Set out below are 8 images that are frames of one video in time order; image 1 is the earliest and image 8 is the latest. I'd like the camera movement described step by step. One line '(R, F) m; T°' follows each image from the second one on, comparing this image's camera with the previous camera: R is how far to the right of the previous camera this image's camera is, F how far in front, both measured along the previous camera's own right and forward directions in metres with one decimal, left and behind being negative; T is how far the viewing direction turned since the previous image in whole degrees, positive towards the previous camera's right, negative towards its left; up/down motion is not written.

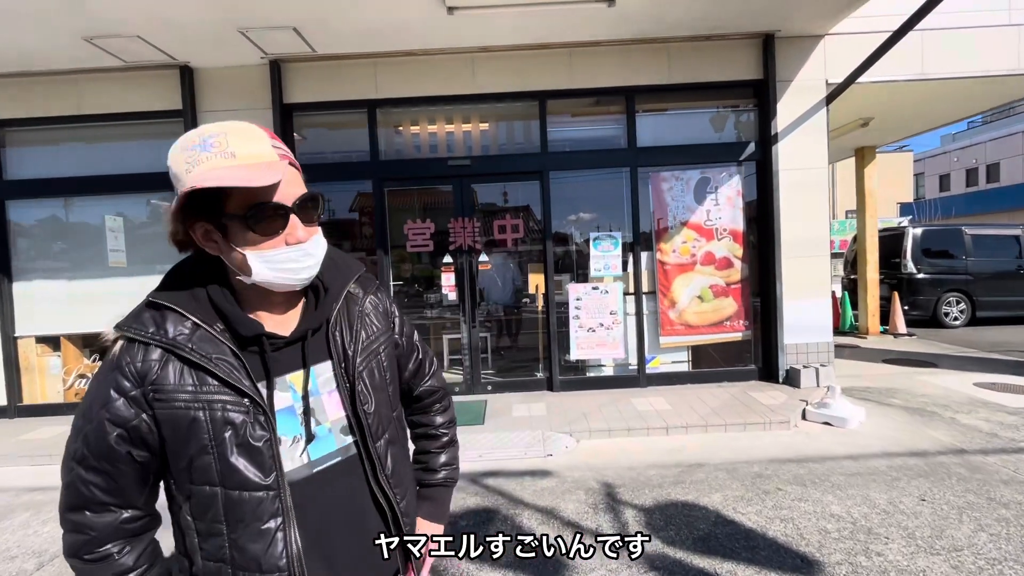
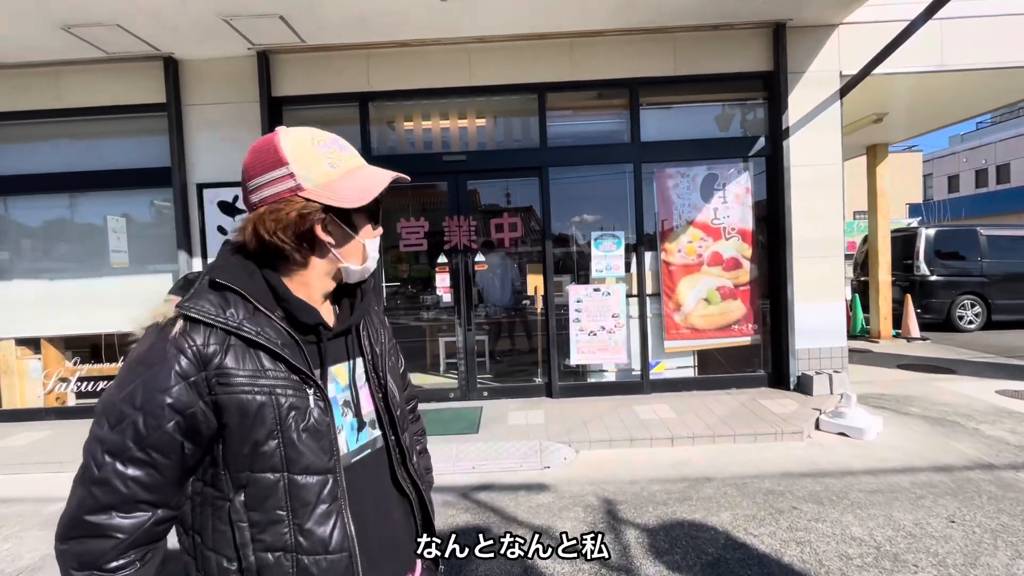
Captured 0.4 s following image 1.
(+0.1, +0.3) m; 0°
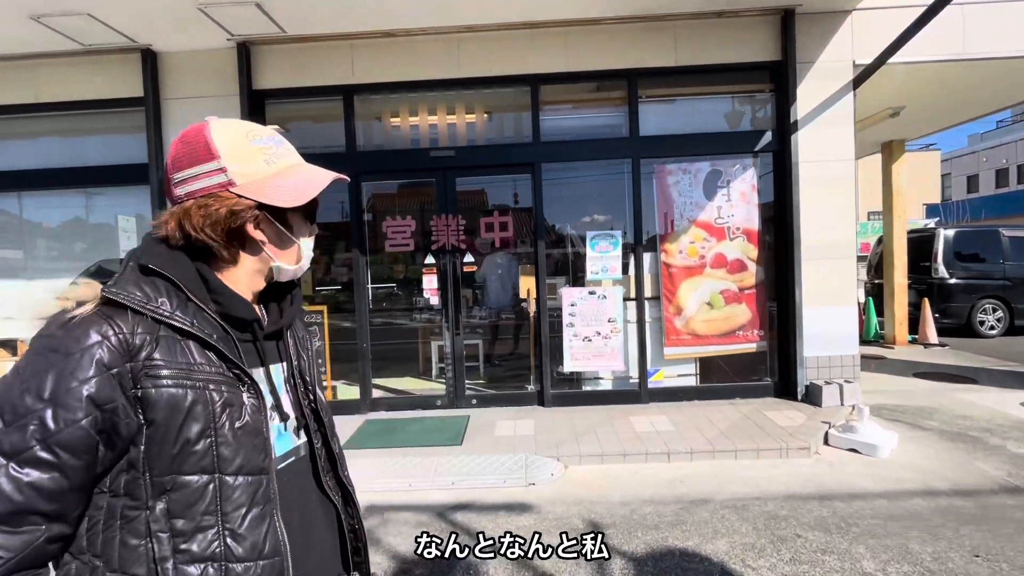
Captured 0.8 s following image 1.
(+0.2, +0.3) m; -1°
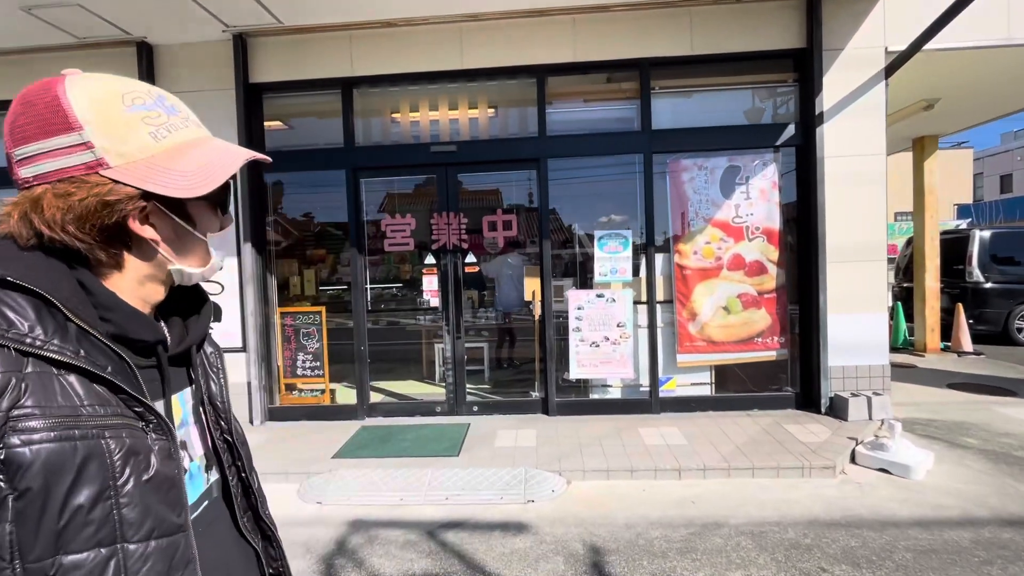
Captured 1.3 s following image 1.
(+0.1, +0.3) m; -2°
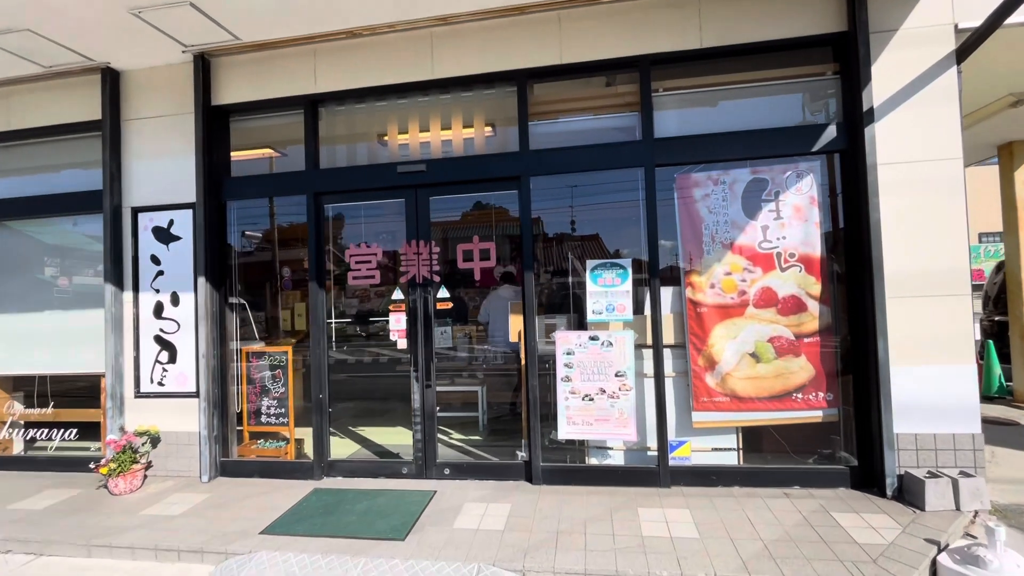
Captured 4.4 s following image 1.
(+0.7, +0.9) m; -6°
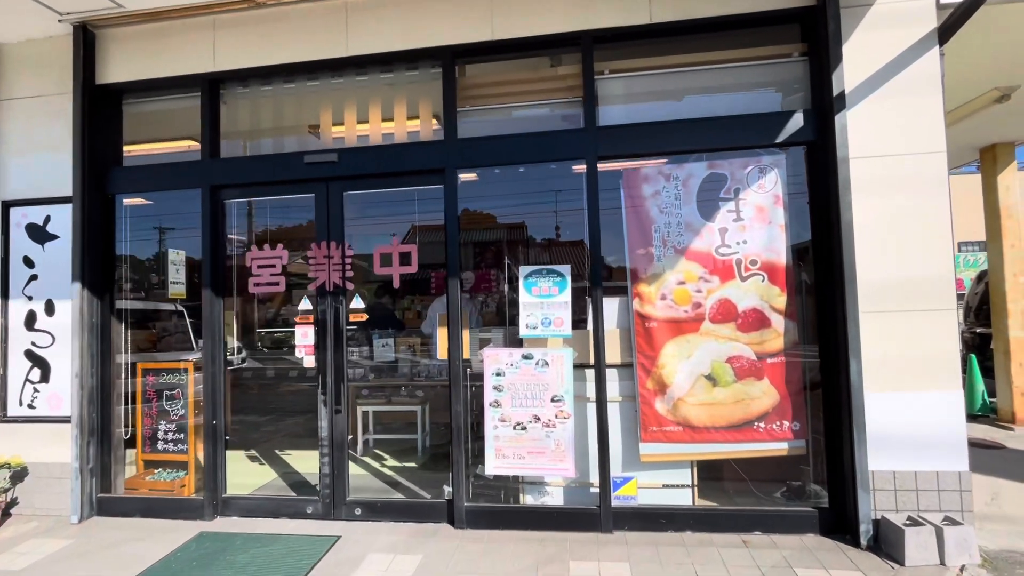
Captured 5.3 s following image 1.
(+0.5, +0.6) m; +1°
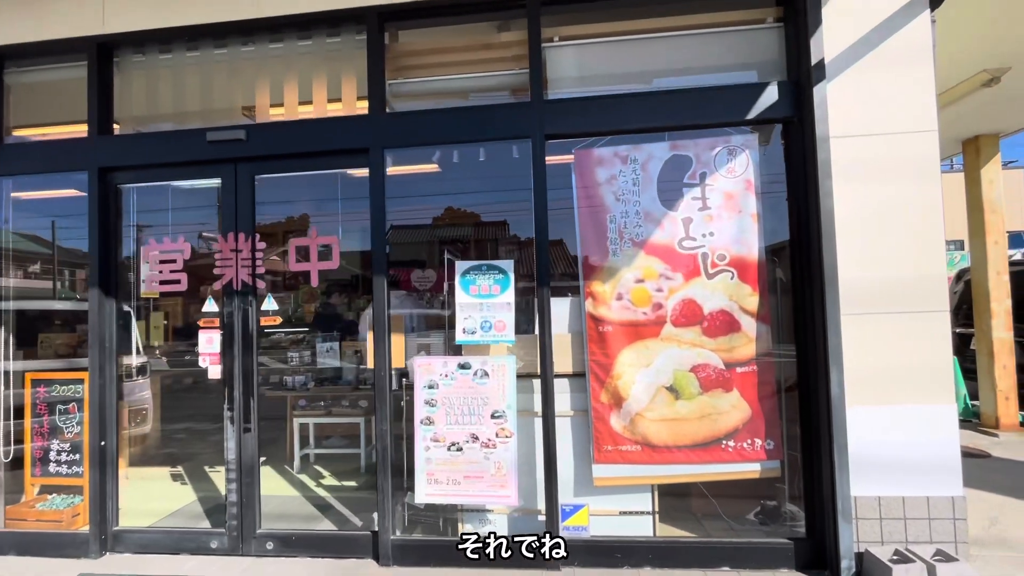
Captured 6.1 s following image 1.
(+0.4, +0.5) m; +2°
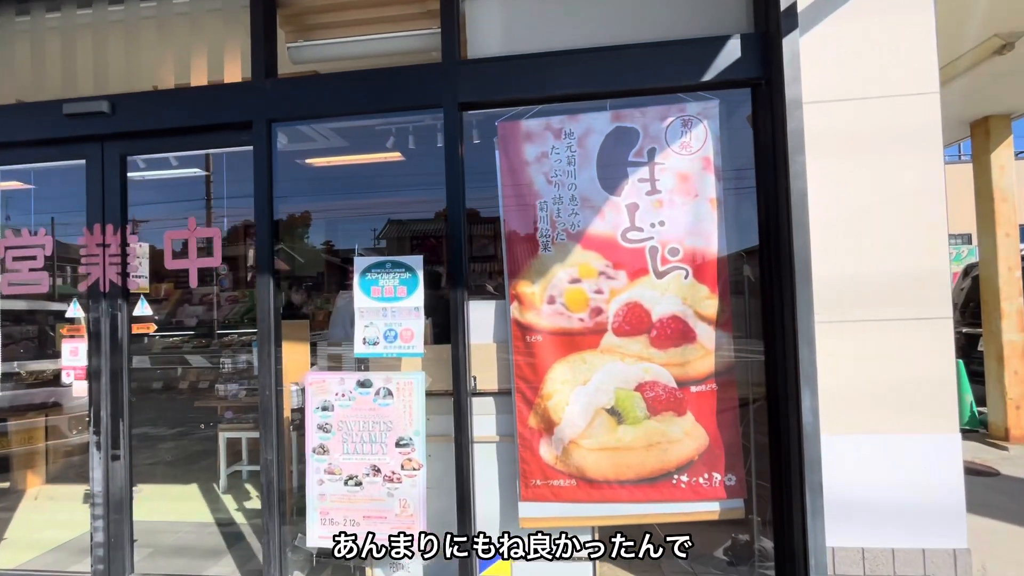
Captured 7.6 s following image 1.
(+0.5, +0.6) m; 0°
